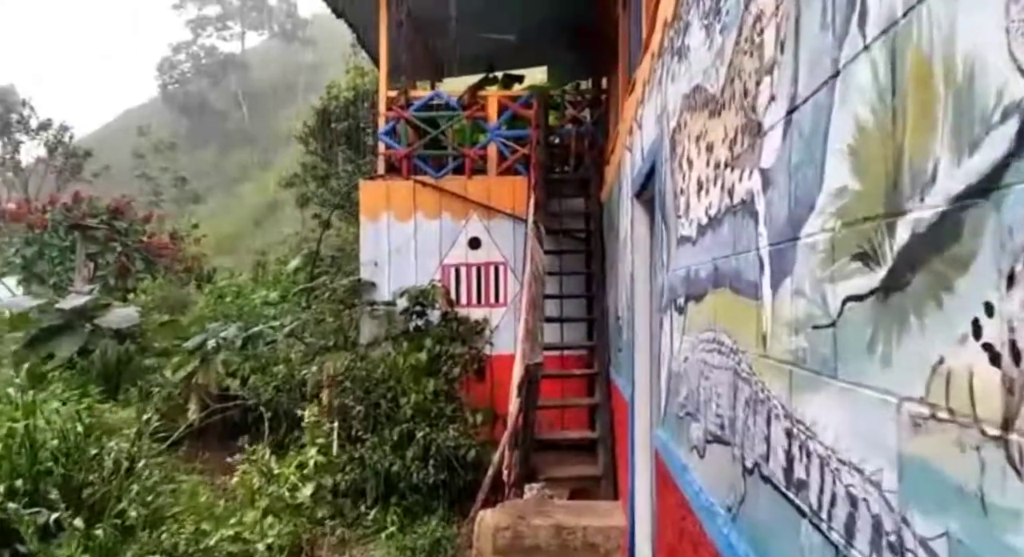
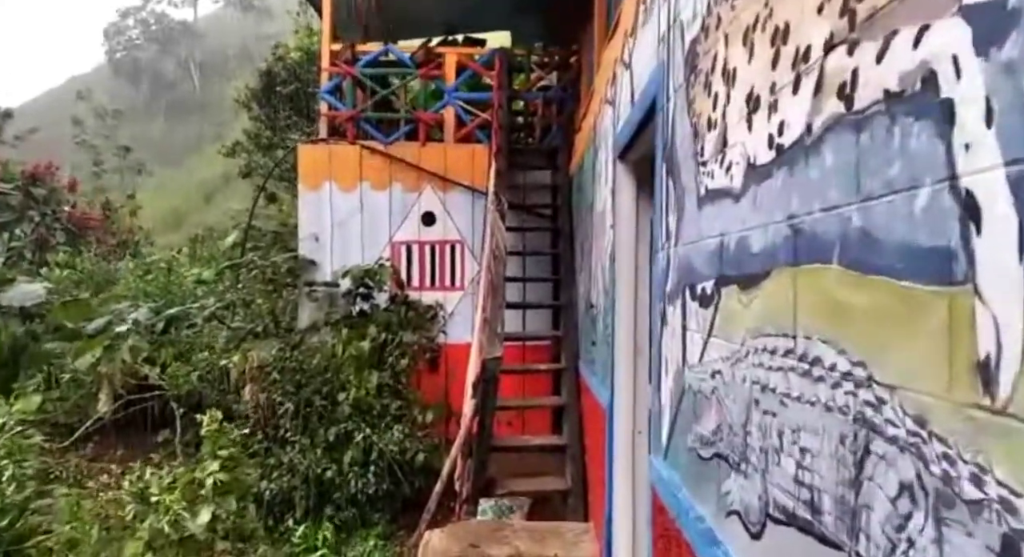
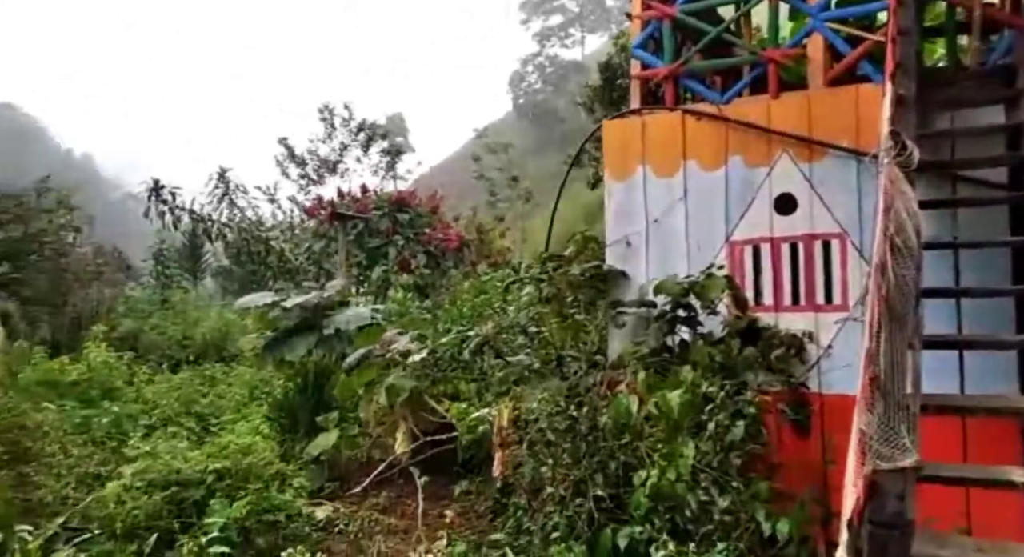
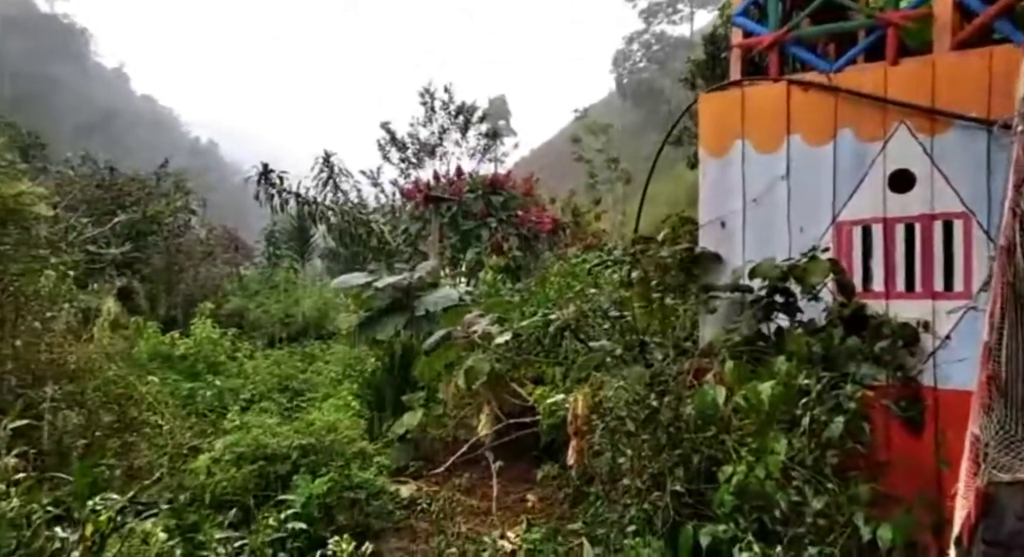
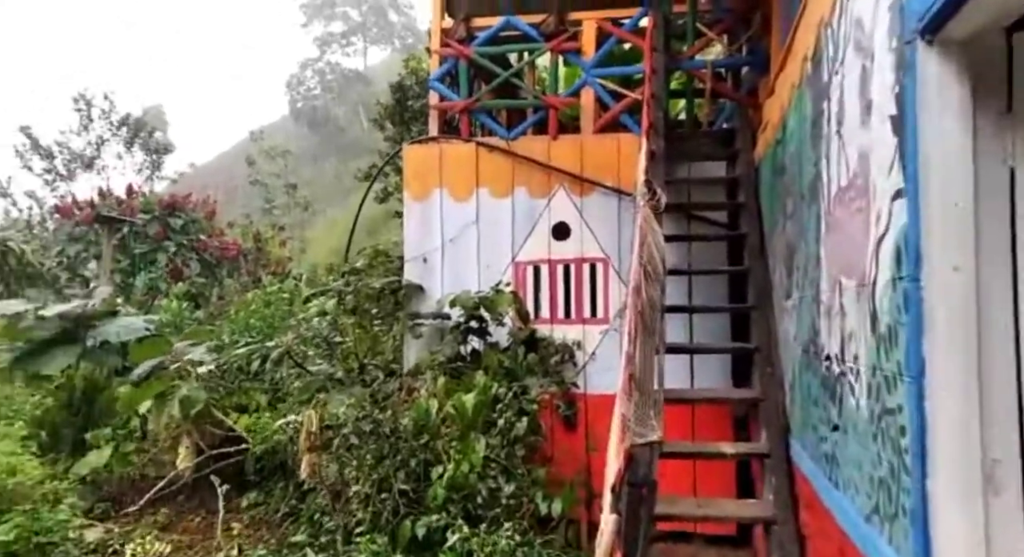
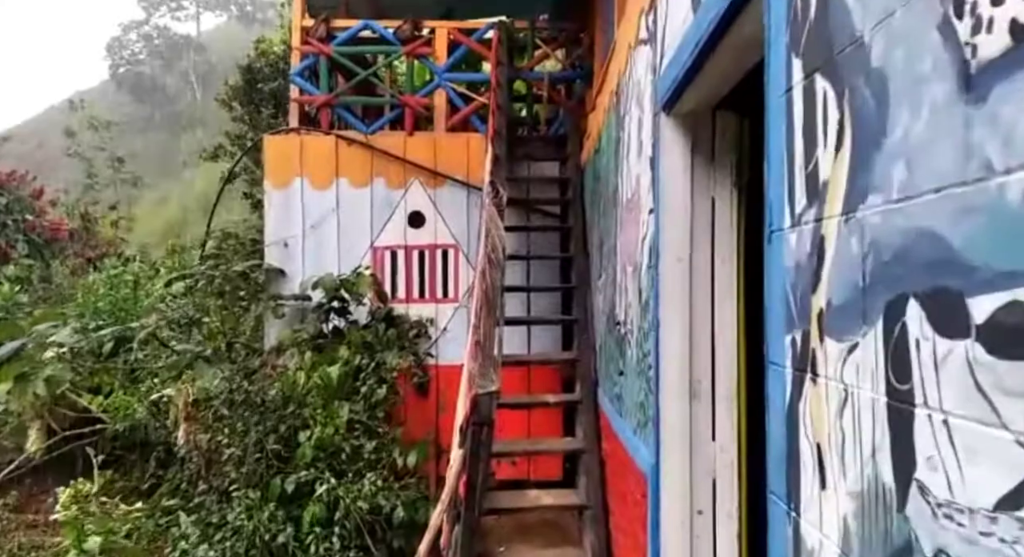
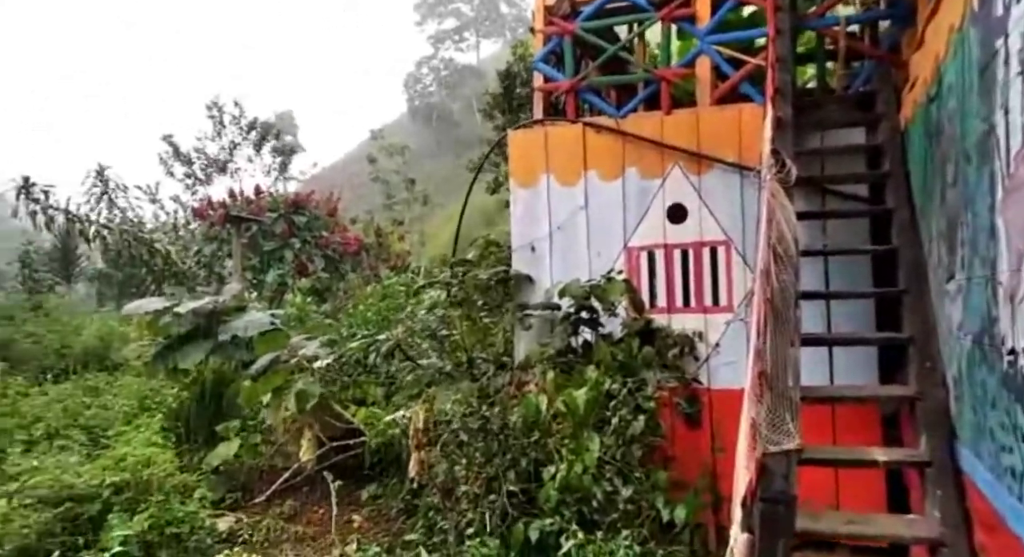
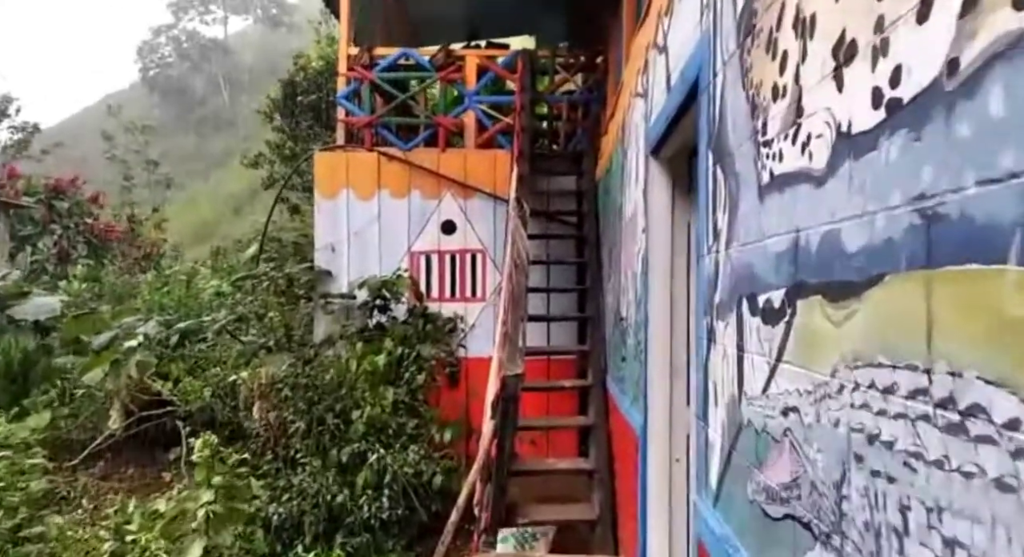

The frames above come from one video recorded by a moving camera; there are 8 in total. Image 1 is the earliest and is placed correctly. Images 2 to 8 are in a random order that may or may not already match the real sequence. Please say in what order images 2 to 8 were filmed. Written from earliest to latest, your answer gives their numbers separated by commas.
2, 8, 6, 5, 7, 3, 4
